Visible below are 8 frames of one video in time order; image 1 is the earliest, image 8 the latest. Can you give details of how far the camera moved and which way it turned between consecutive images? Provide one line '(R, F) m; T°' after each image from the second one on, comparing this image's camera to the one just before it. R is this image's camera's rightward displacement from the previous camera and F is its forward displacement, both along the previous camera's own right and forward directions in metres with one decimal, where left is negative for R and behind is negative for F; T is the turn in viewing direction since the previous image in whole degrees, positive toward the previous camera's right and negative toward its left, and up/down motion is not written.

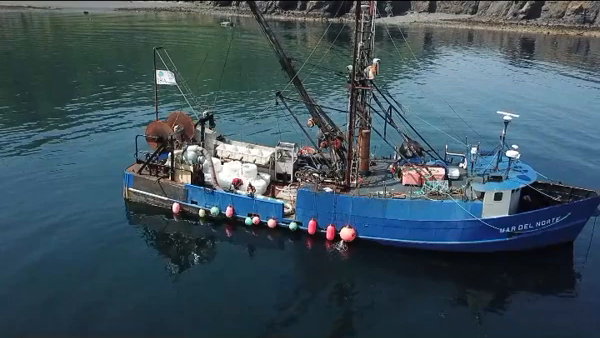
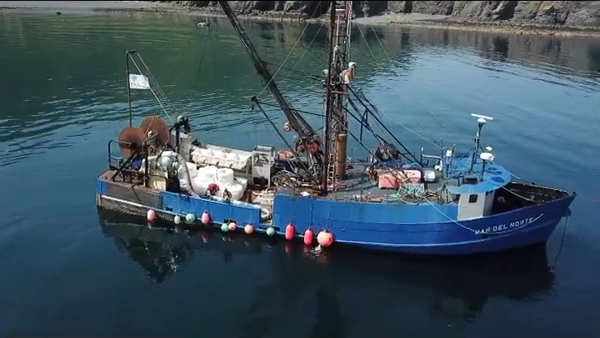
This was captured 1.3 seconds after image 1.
(+0.1, 0.0) m; +2°
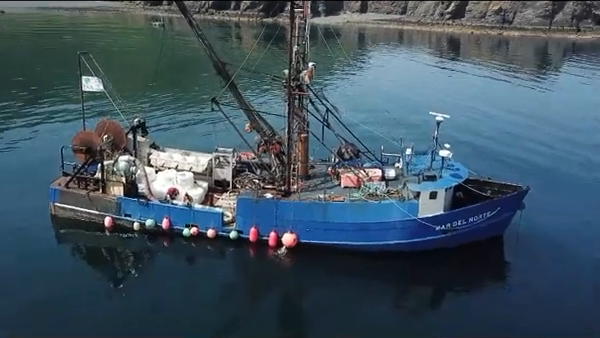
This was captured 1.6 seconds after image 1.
(-0.1, +0.1) m; +4°
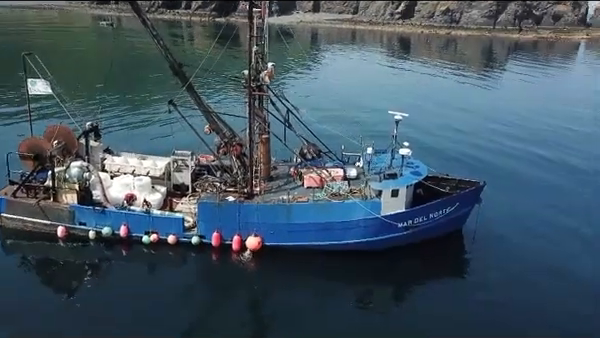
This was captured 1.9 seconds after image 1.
(-0.3, +0.3) m; +5°
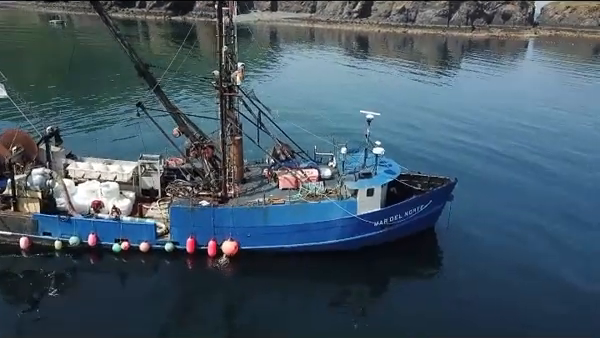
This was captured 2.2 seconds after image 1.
(-0.5, +0.4) m; +4°
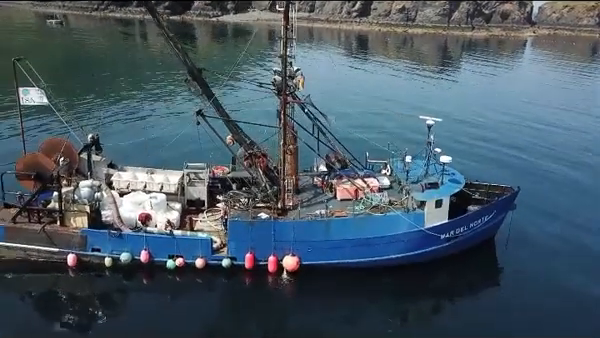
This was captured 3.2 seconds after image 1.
(-2.3, +1.0) m; +1°
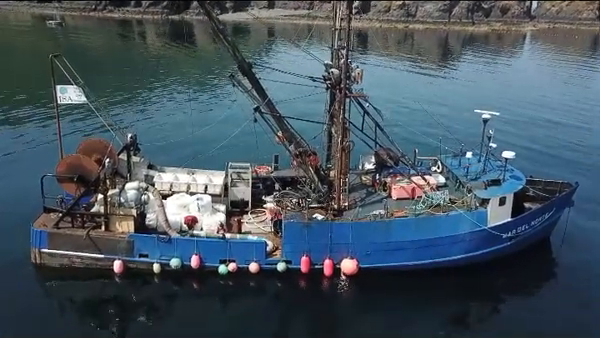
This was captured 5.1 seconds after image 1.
(-1.9, +0.9) m; 0°
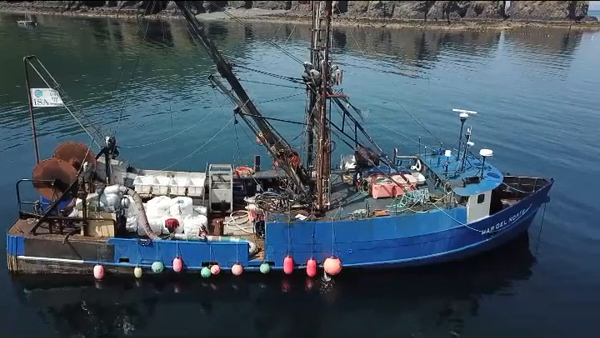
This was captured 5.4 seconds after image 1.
(-0.1, 0.0) m; +2°
